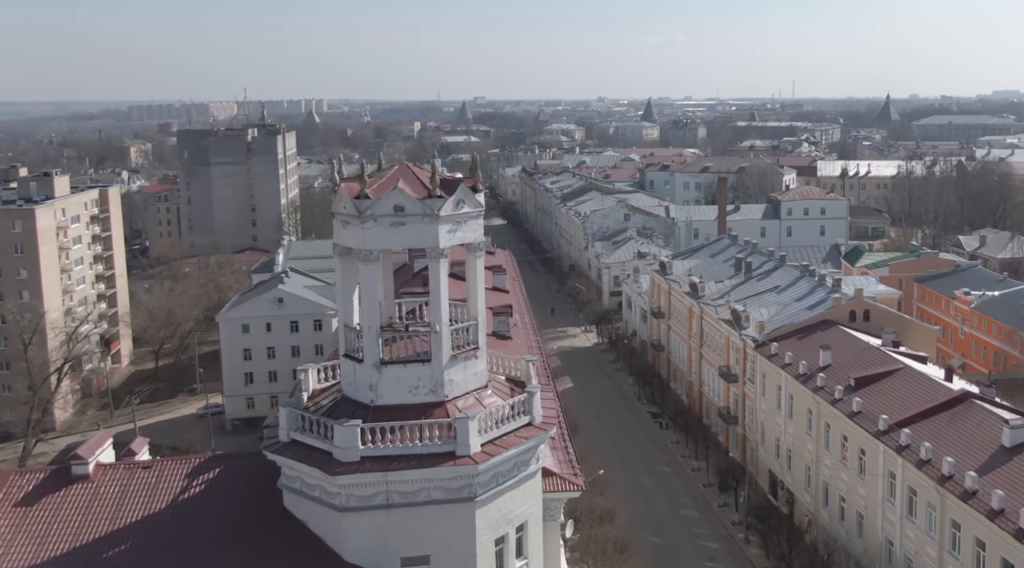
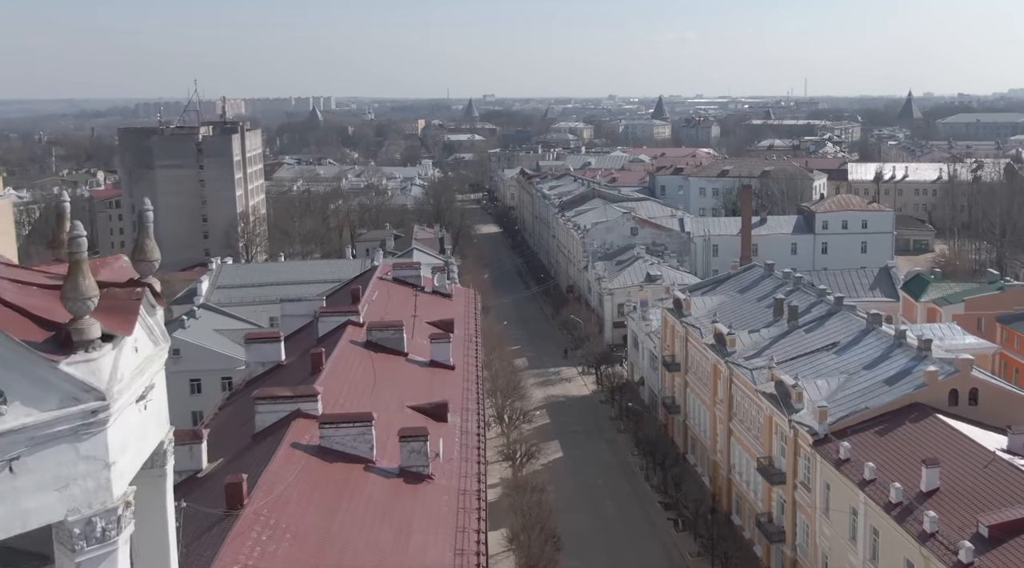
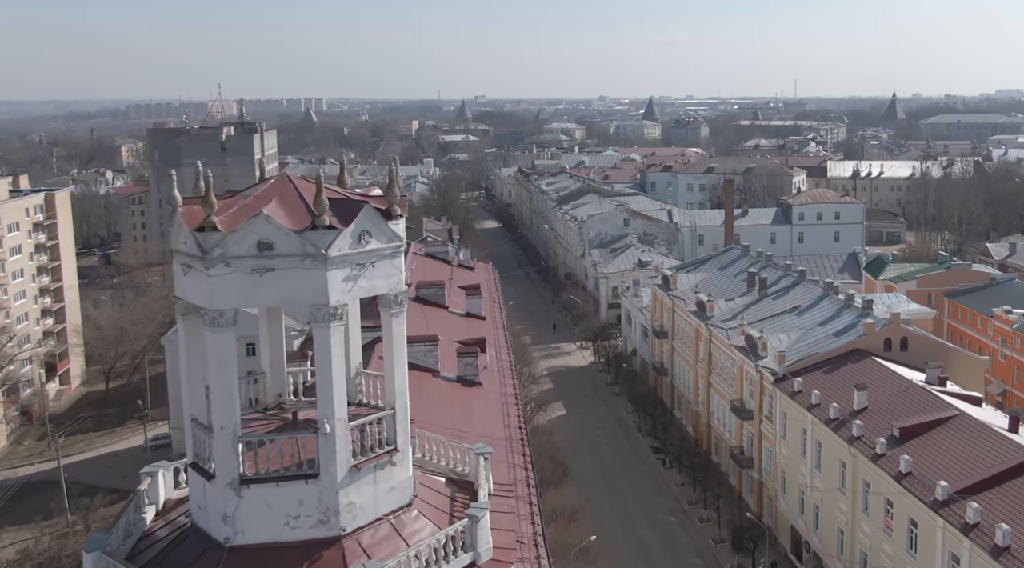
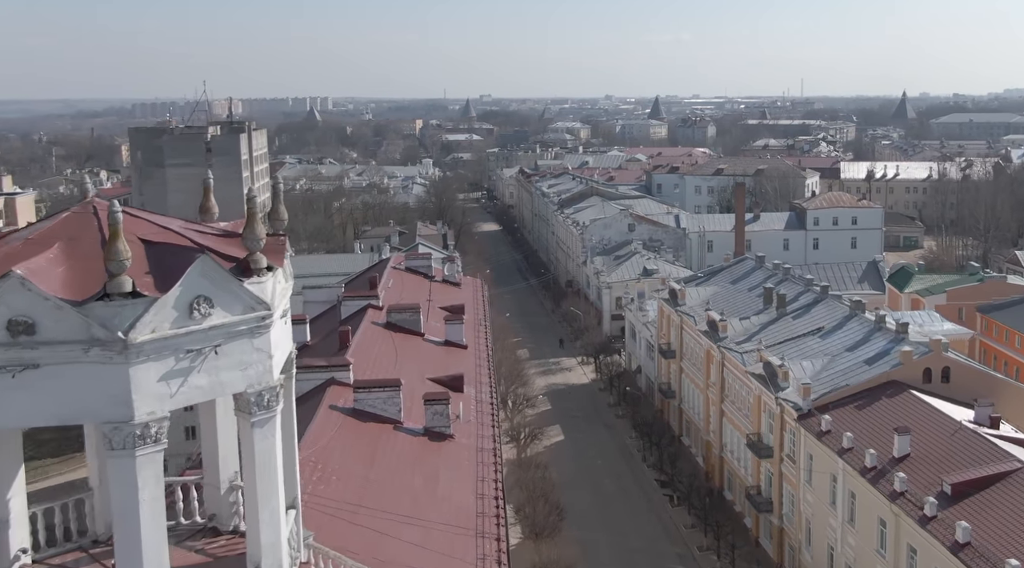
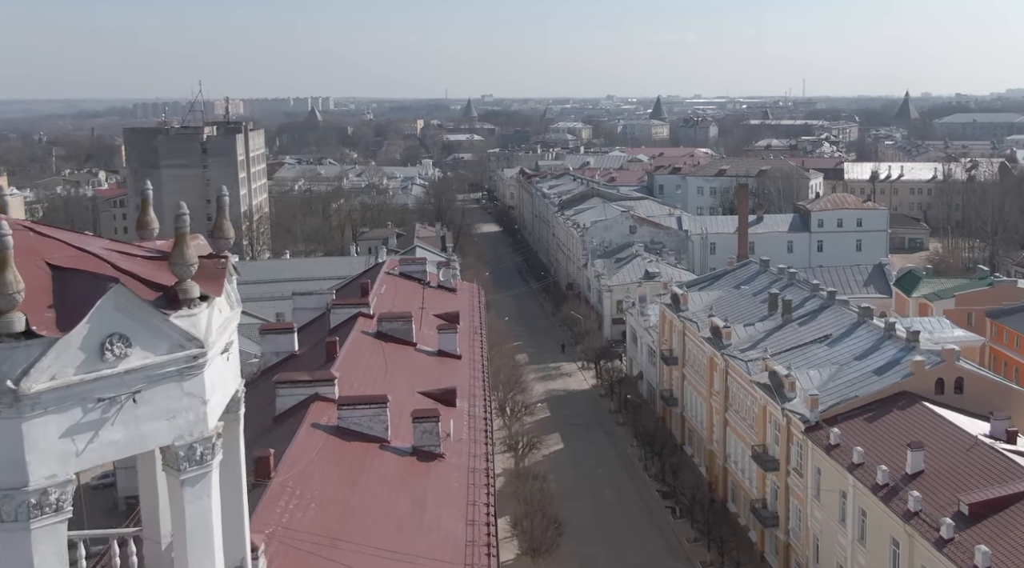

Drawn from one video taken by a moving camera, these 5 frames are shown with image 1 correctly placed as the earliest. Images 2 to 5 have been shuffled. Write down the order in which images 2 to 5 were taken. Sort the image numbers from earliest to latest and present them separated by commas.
3, 4, 5, 2
